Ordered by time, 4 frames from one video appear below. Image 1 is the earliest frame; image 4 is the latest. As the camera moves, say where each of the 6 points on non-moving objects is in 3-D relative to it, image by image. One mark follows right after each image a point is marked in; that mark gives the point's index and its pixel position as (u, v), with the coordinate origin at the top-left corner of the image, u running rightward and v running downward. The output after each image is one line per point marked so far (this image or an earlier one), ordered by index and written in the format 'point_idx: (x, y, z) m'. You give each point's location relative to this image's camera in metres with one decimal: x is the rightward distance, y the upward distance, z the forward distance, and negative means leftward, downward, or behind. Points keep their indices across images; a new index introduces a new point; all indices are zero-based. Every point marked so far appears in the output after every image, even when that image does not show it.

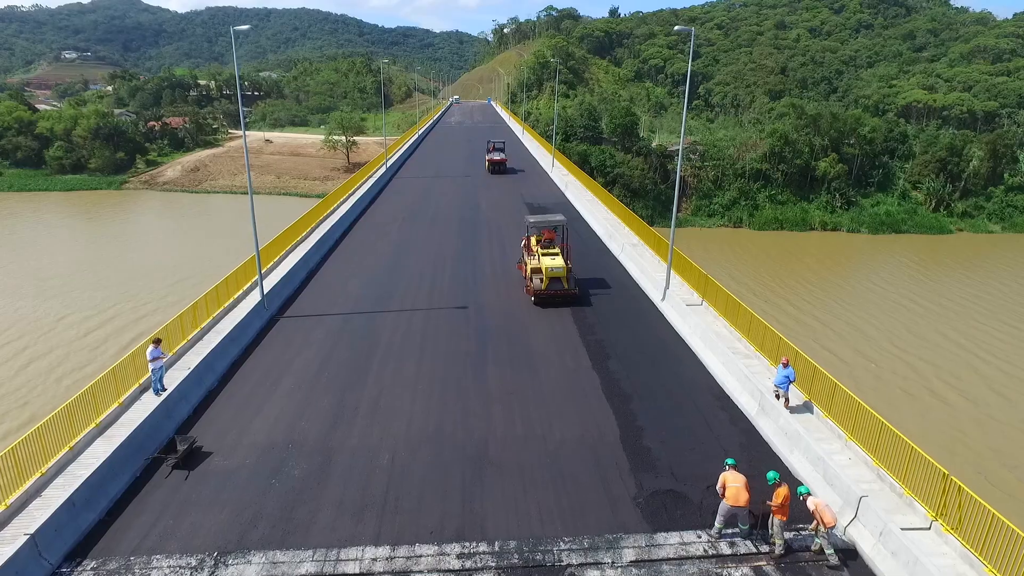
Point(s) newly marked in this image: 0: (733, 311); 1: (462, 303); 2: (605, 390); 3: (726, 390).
0: (+4.7, -0.5, +13.2) m
1: (-1.2, -0.4, +15.3) m
2: (+1.7, -1.8, +11.2) m
3: (+3.9, -1.8, +11.2) m
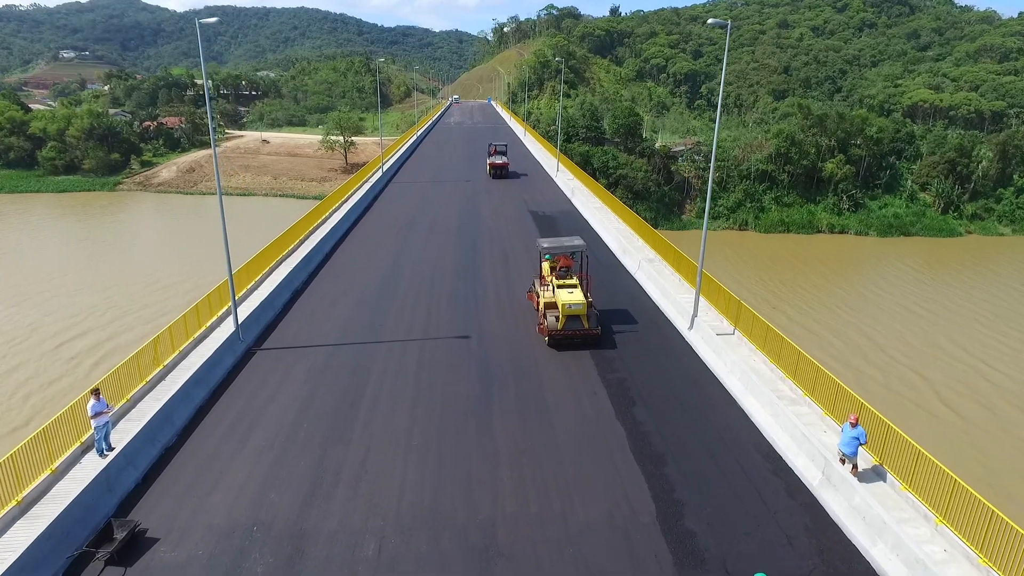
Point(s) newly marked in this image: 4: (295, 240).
0: (+4.9, -1.1, +11.5) m
1: (-1.0, -1.0, +13.6) m
2: (+1.8, -2.4, +9.5) m
3: (+4.1, -2.4, +9.5) m
4: (-6.6, +1.5, +18.9) m
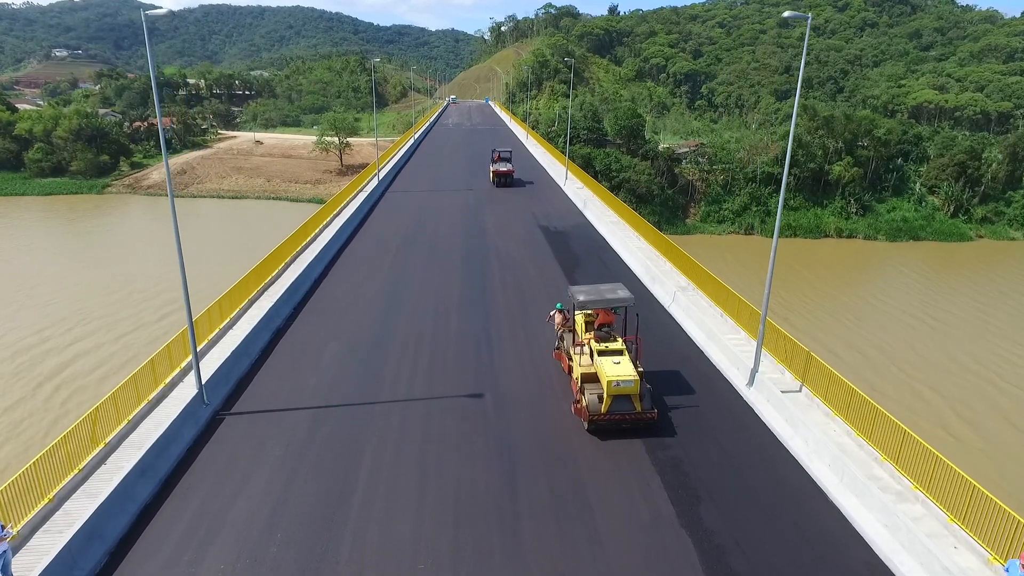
0: (+5.3, -1.9, +9.3) m
1: (-0.6, -1.8, +11.3) m
2: (+2.3, -3.3, +7.2) m
3: (+4.5, -3.3, +7.3) m
4: (-6.3, +0.6, +16.6) m
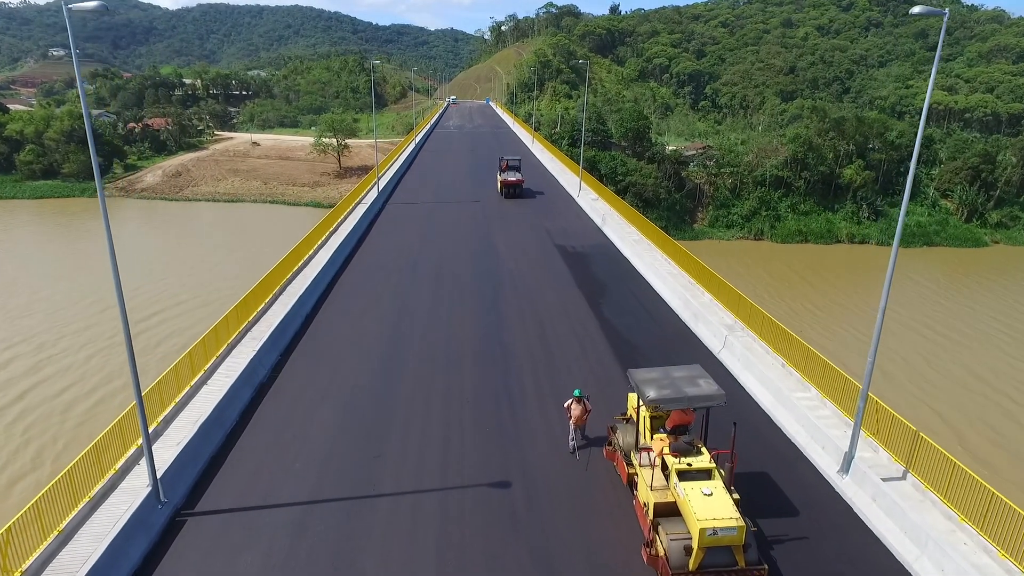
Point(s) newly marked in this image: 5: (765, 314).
0: (+5.8, -2.8, +7.1) m
1: (-0.1, -2.8, +9.2) m
2: (+2.8, -4.2, +5.0) m
3: (+5.0, -4.2, +5.1) m
4: (-5.8, -0.3, +14.4) m
5: (+5.4, -0.6, +12.9) m
